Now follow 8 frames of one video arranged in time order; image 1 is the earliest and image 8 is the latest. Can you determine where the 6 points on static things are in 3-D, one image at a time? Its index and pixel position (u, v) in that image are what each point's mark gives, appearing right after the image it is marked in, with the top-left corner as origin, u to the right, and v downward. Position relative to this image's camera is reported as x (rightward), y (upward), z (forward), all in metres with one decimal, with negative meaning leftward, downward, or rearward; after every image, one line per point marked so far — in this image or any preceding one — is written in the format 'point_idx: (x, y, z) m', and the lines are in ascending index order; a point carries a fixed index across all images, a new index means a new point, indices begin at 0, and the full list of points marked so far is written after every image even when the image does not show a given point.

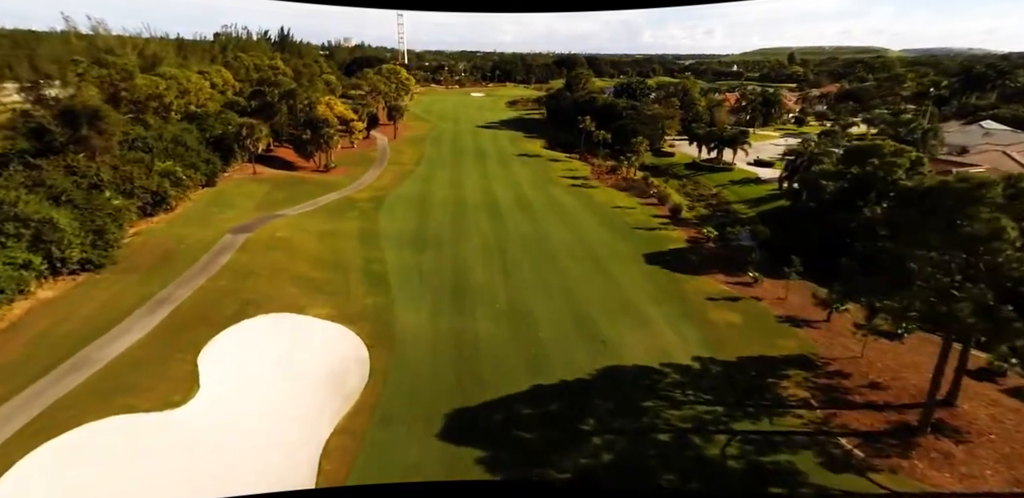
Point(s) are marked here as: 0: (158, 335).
0: (-10.9, -2.7, +17.5) m
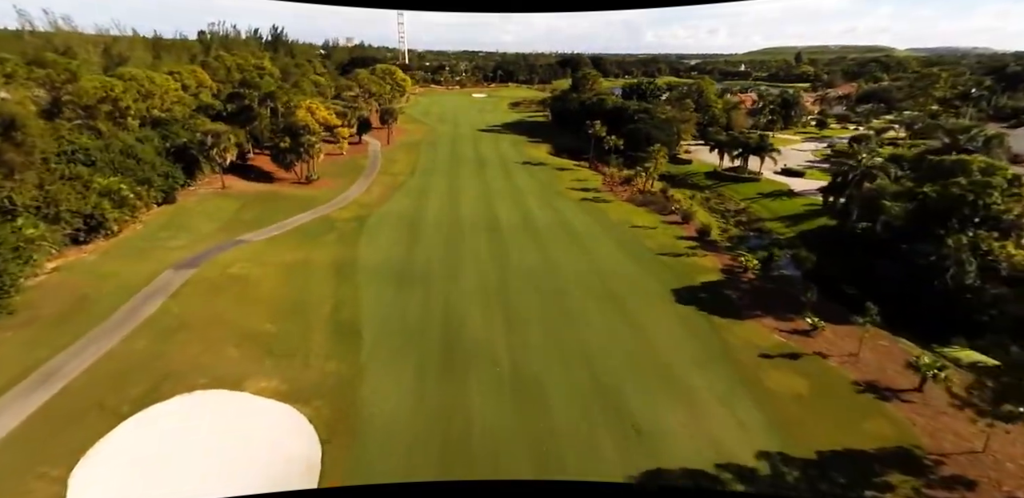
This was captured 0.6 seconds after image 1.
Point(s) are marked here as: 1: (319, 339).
0: (-10.8, -4.1, +12.8) m
1: (-6.2, -2.8, +18.3) m
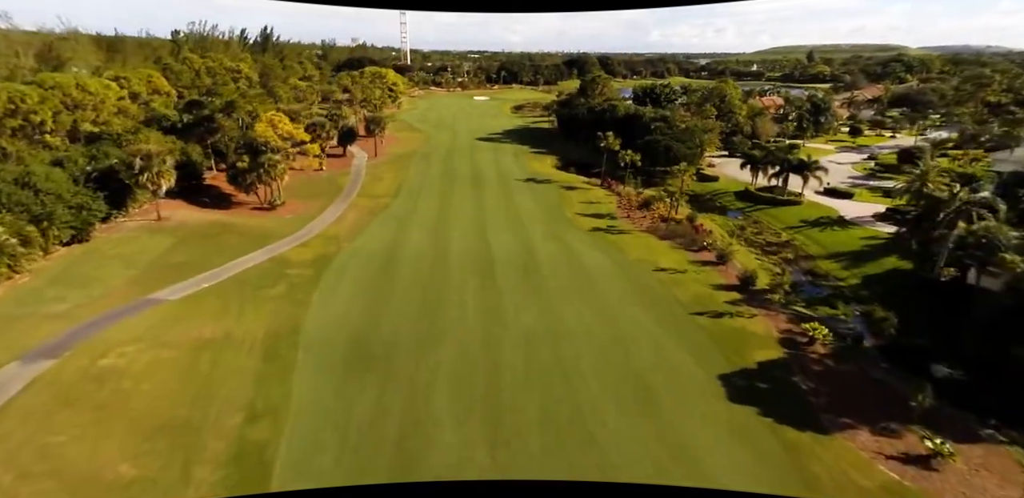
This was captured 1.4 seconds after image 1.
0: (-11.2, -6.4, +6.6) m
1: (-6.5, -5.1, +12.1) m
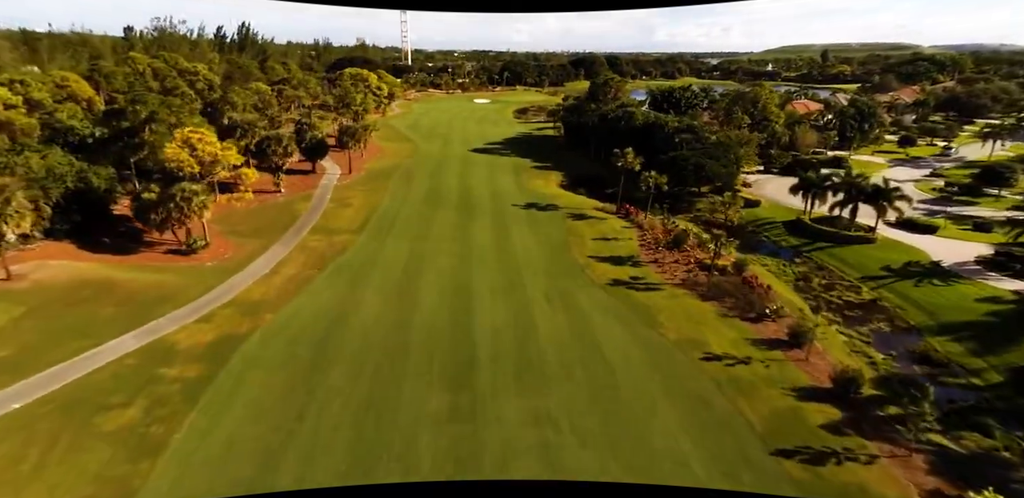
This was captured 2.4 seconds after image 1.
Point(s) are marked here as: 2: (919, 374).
0: (-11.9, -8.9, -1.4) m
1: (-7.1, -7.7, +4.0) m
2: (+13.2, -4.0, +18.7) m
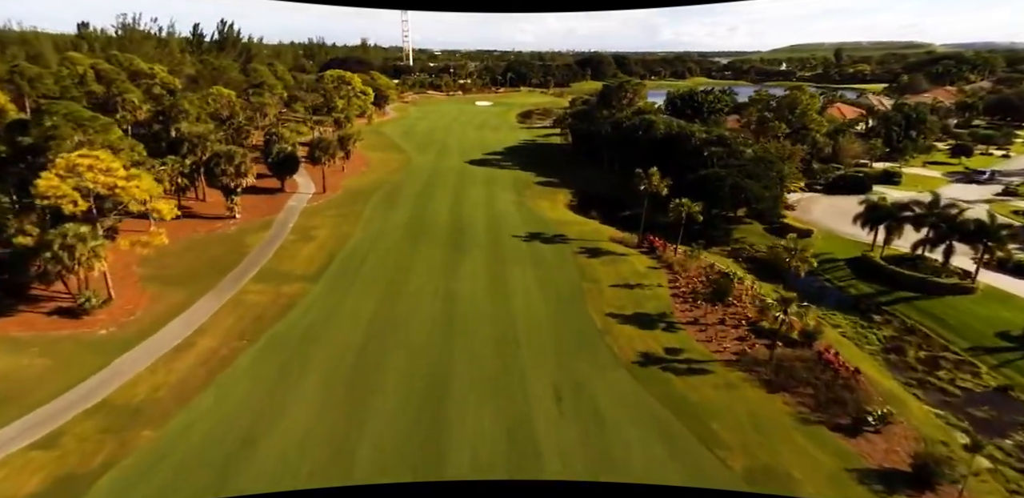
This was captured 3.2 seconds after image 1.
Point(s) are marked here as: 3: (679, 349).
0: (-12.3, -11.0, -7.8) m
1: (-7.5, -9.8, -2.4) m
2: (+13.0, -6.1, +12.0) m
3: (+5.7, -3.4, +19.6) m
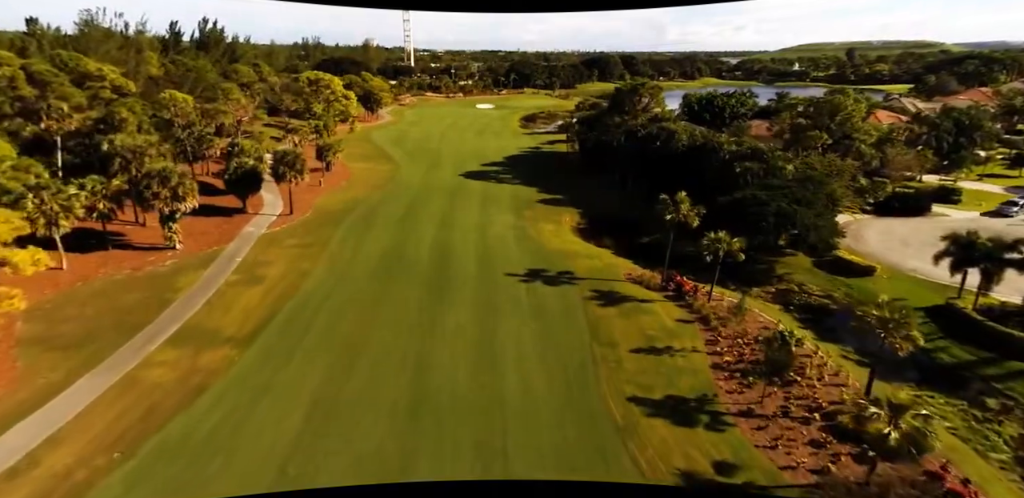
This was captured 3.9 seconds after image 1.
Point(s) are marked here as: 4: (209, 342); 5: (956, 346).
0: (-12.9, -12.7, -13.3) m
1: (-8.1, -11.5, -8.0) m
2: (+12.6, -7.9, +6.3) m
3: (+5.4, -5.2, +13.9) m
4: (-9.9, -3.0, +18.9) m
5: (+15.2, -3.1, +19.9) m
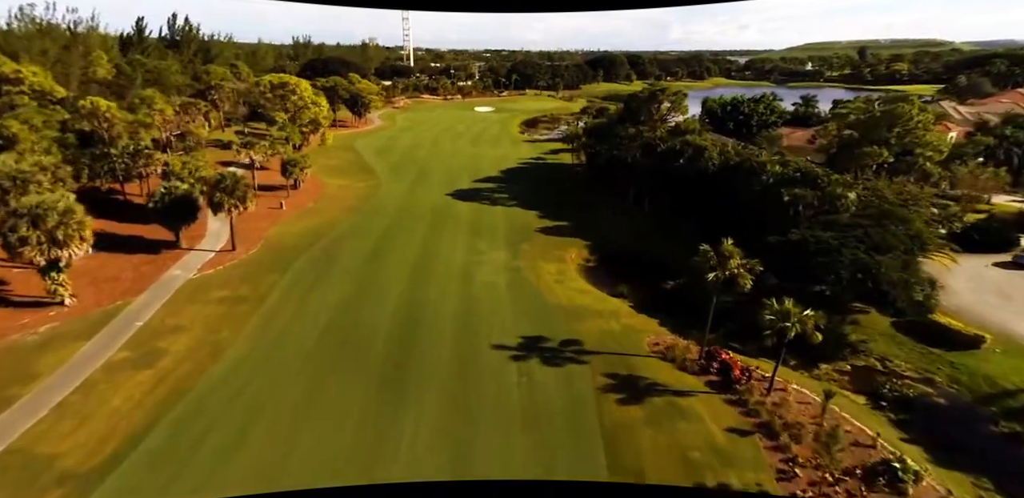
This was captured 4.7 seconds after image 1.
0: (-13.6, -14.9, -19.5) m
1: (-8.7, -13.6, -14.2) m
2: (+12.0, -10.0, -0.1) m
3: (+4.9, -7.3, +7.6) m
4: (-10.3, -5.0, +12.7) m
5: (+14.8, -5.3, +13.5) m
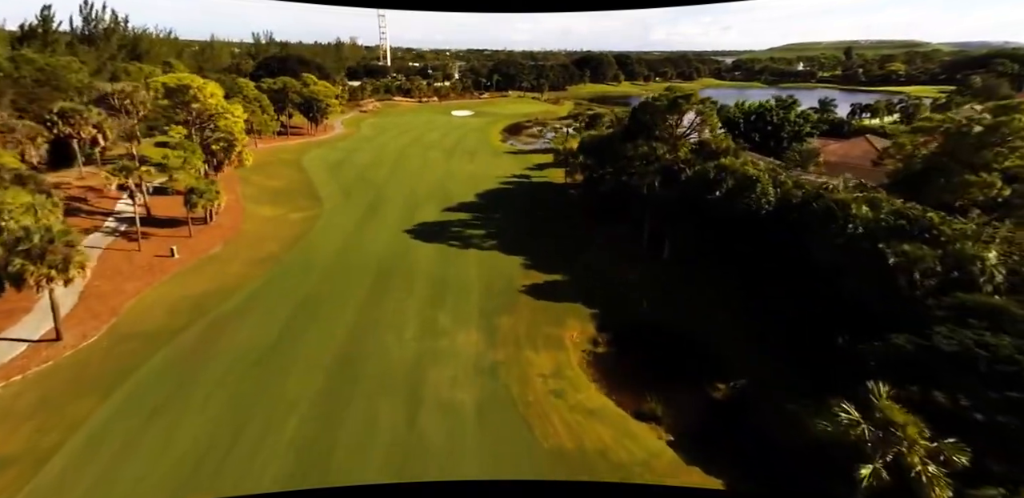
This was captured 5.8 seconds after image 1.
0: (-13.2, -17.6, -28.7) m
1: (-8.5, -16.3, -23.3) m
2: (+11.9, -12.6, -8.6) m
3: (+4.5, -9.9, -1.1) m
4: (-10.8, -7.8, +3.6) m
5: (+14.3, -7.8, +5.0) m
